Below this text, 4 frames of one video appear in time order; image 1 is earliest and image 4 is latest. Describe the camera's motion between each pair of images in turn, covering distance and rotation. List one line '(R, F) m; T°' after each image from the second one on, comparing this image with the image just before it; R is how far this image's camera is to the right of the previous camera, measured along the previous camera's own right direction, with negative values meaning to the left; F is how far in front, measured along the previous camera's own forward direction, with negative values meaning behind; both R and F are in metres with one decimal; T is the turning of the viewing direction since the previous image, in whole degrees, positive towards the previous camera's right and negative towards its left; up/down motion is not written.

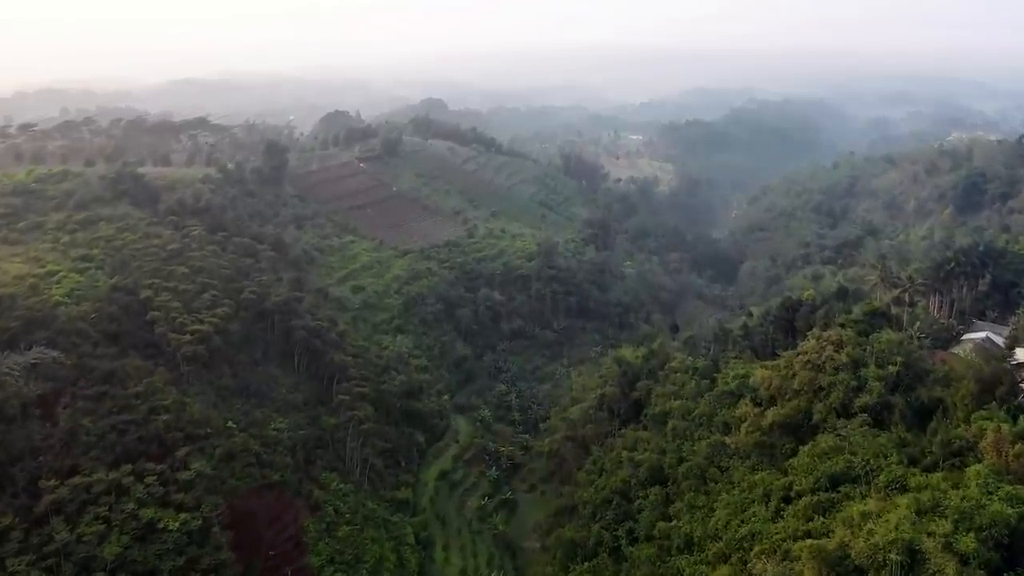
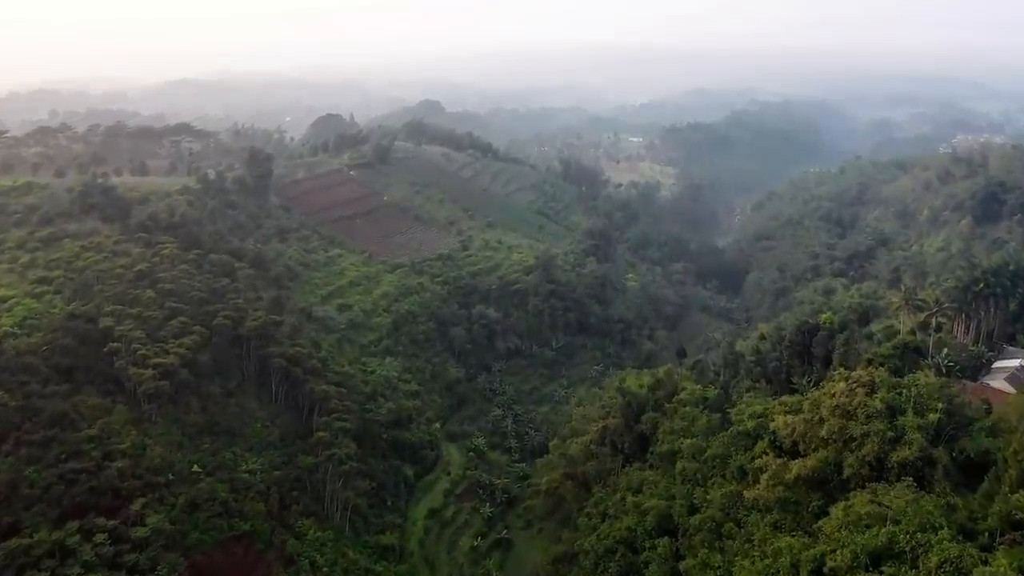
(+0.2, +2.3) m; 0°
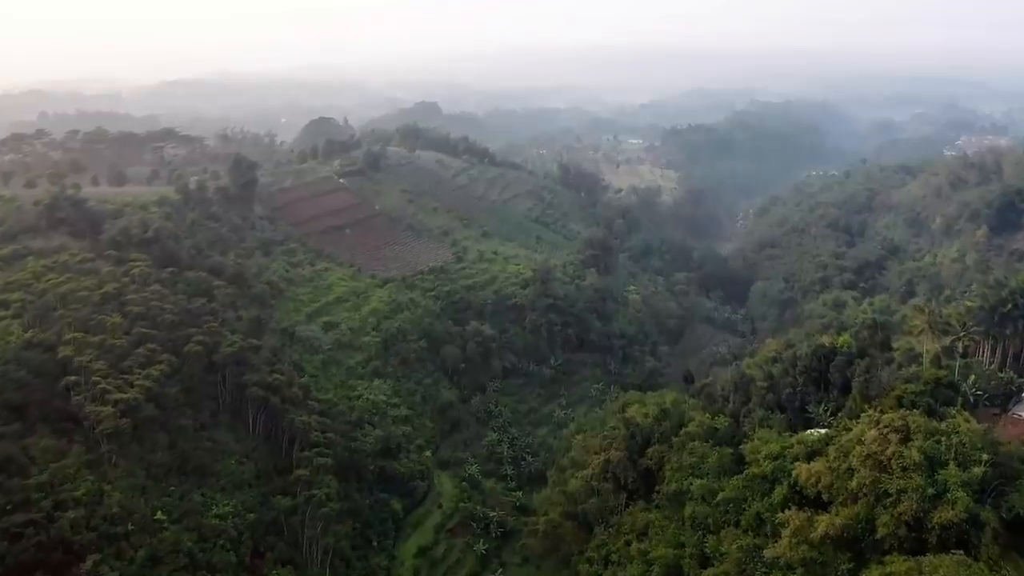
(+0.1, +2.0) m; 0°
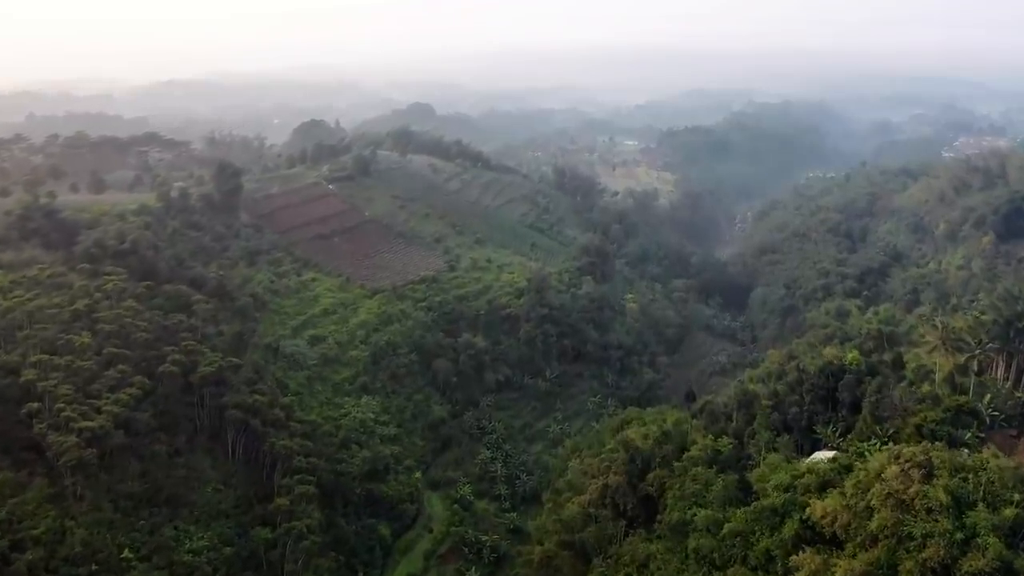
(+0.1, +1.3) m; 0°
